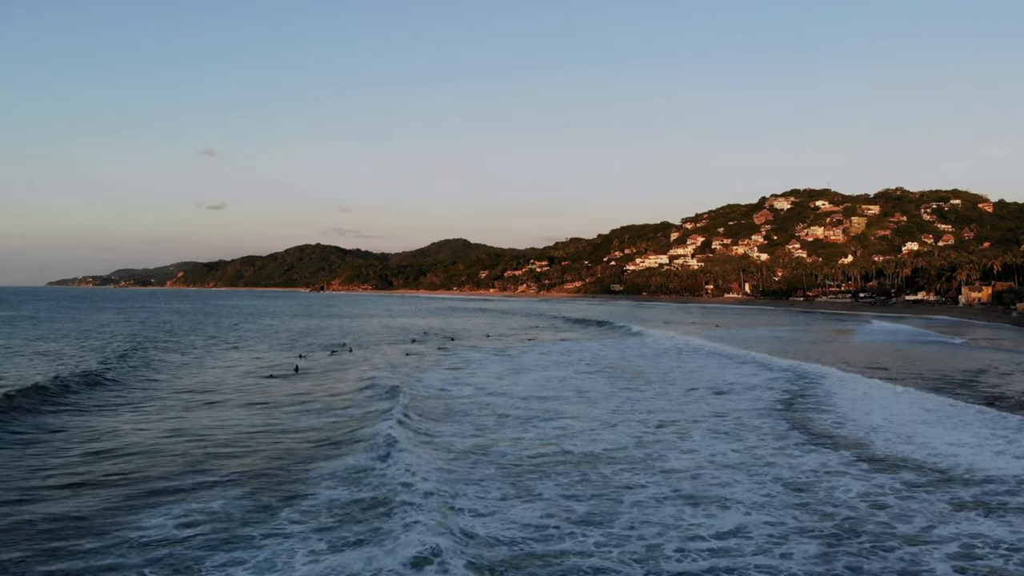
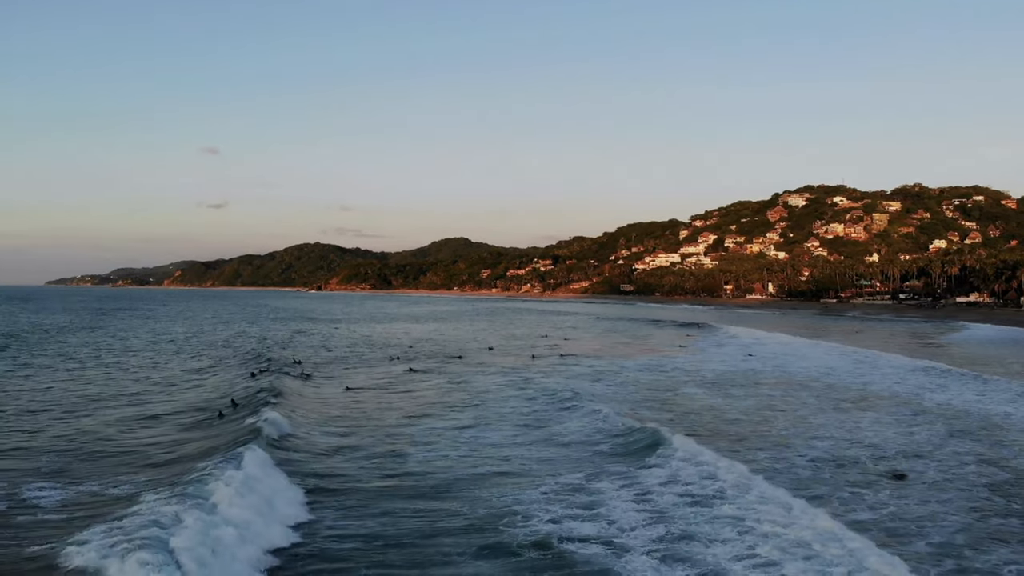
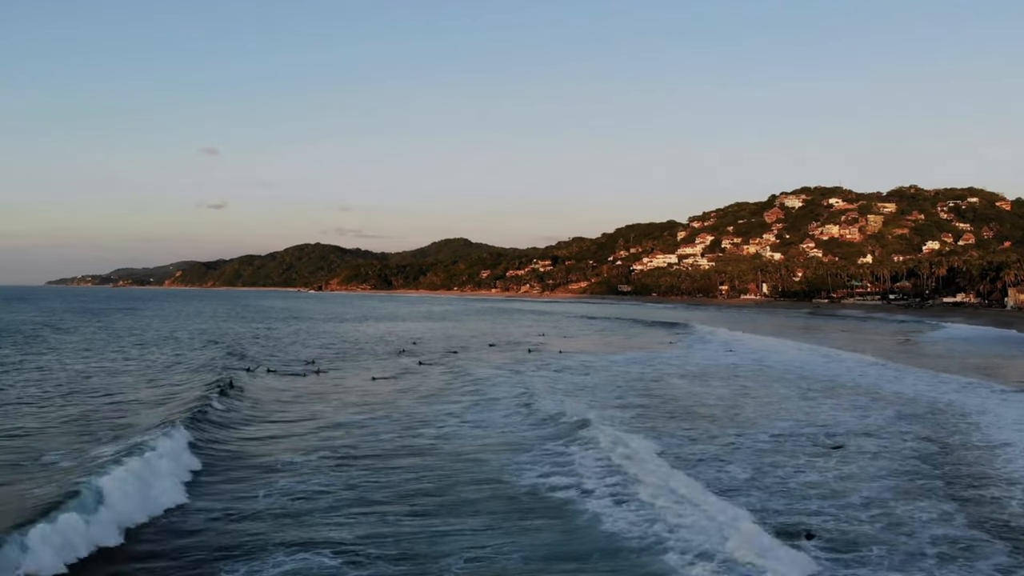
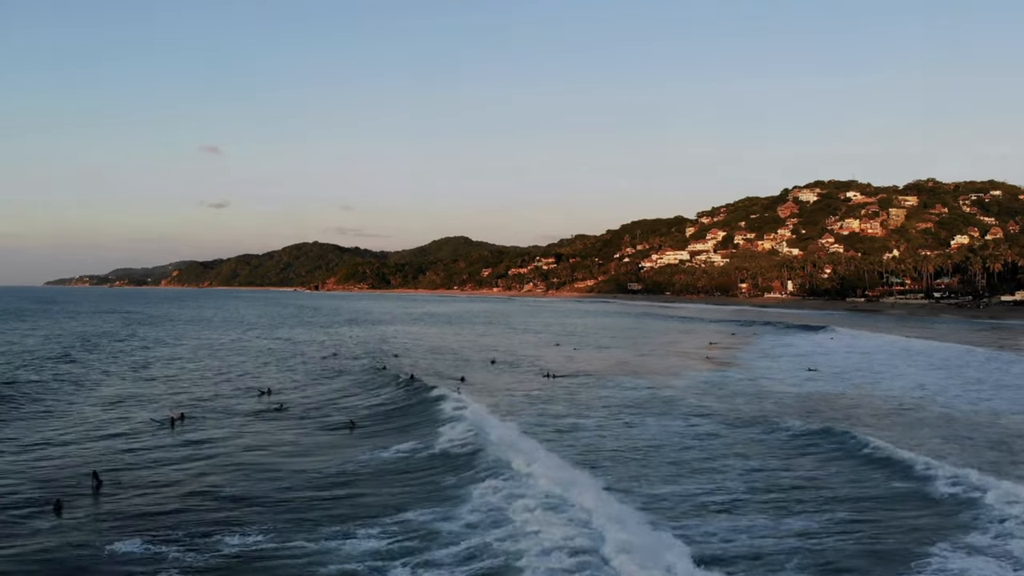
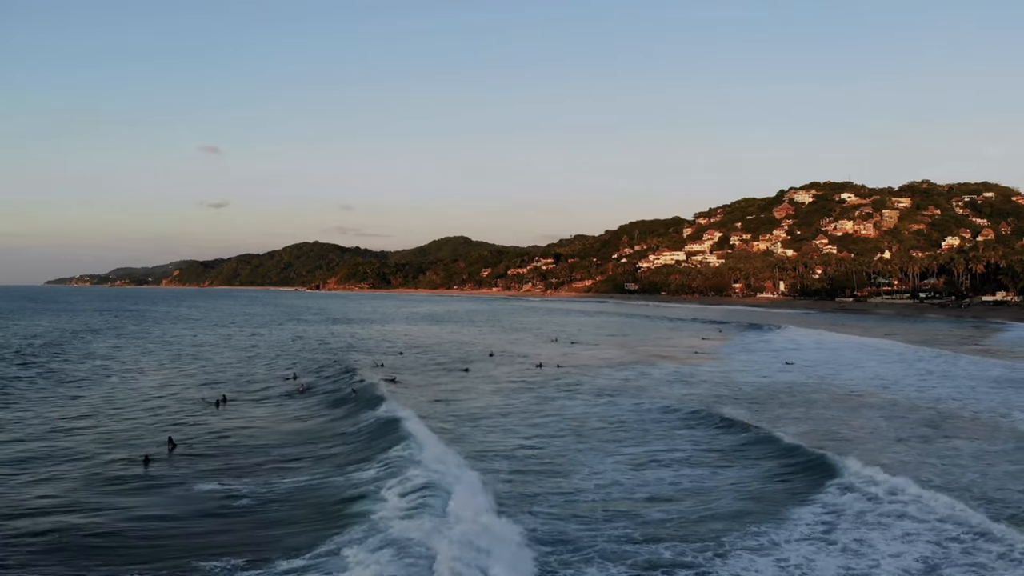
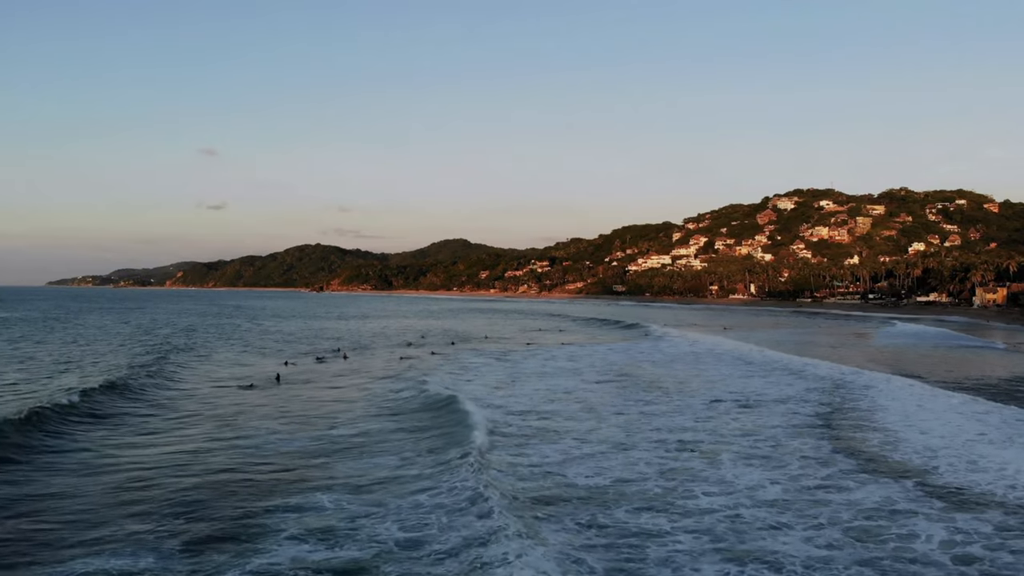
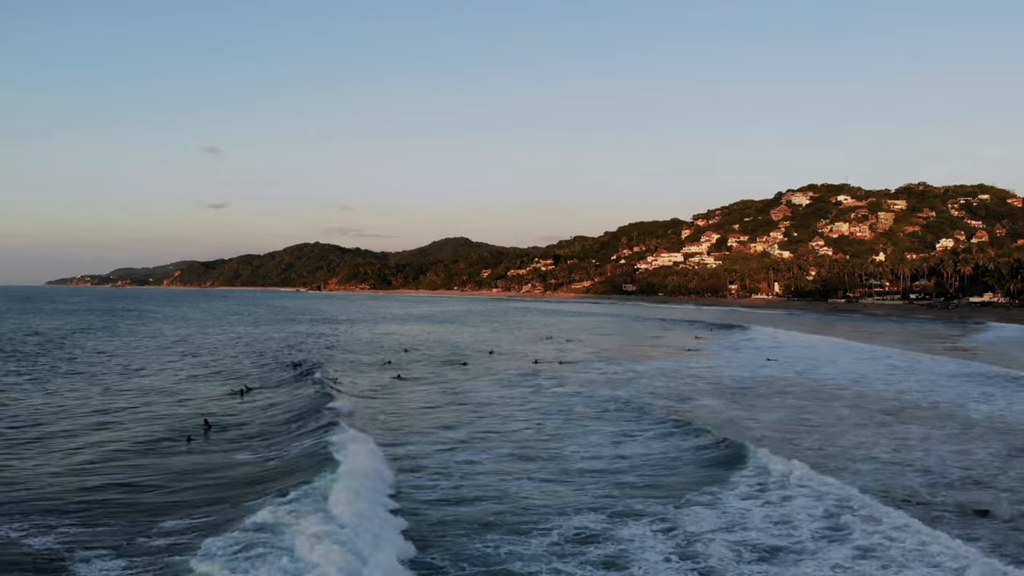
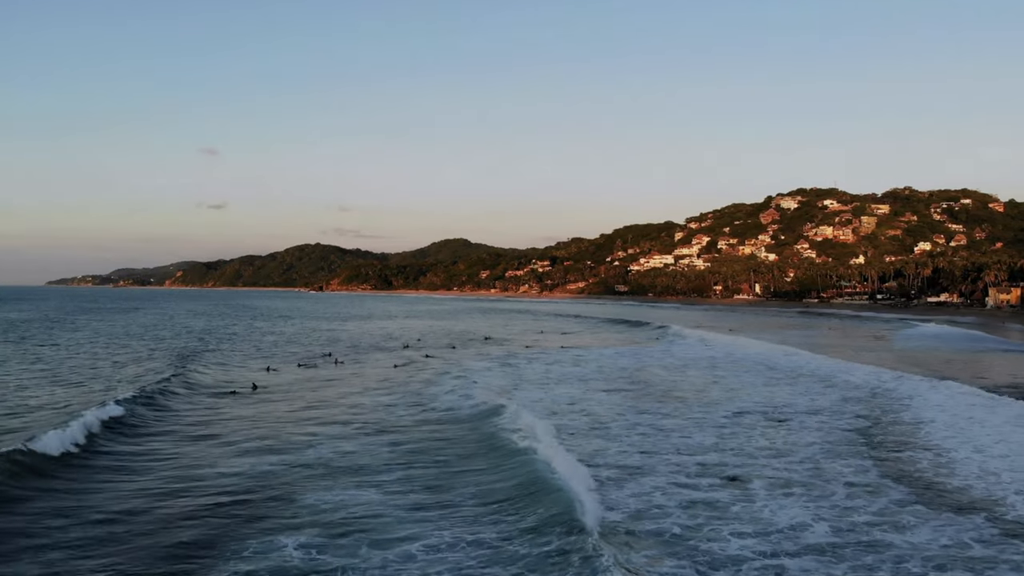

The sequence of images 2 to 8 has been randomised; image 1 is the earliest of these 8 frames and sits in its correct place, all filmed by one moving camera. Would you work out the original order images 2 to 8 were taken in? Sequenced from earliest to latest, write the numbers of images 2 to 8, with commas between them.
6, 8, 3, 2, 7, 5, 4
